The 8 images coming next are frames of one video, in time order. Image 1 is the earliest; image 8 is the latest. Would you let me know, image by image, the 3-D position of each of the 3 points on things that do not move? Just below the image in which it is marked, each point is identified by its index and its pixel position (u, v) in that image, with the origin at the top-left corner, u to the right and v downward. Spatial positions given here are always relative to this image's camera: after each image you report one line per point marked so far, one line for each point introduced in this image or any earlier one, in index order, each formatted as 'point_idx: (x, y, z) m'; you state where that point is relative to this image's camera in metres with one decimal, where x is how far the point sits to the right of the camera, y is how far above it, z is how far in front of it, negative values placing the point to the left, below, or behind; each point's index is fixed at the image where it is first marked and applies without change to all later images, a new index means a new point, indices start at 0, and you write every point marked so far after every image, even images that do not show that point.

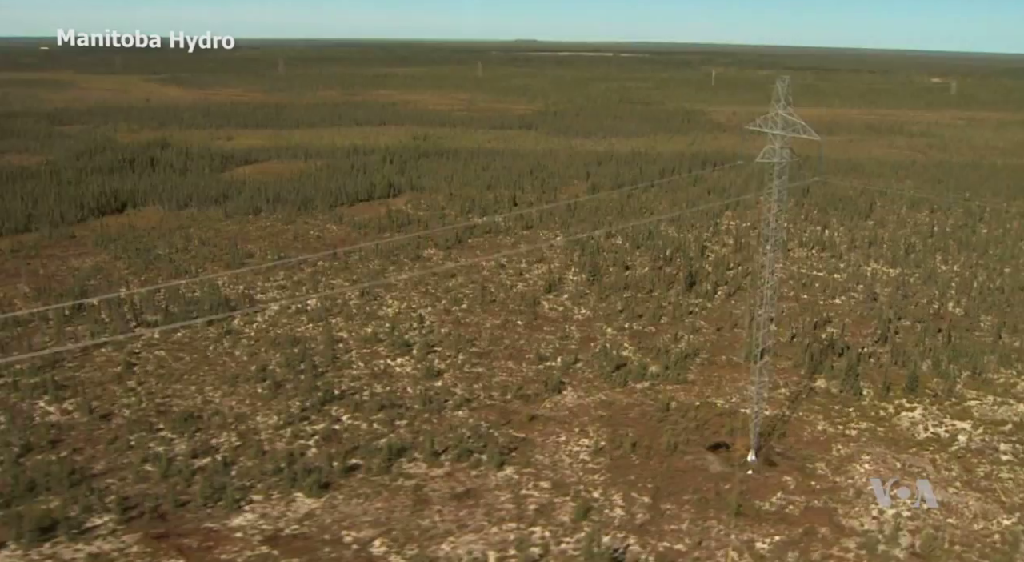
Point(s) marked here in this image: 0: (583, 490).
0: (+1.2, -3.7, +18.3) m
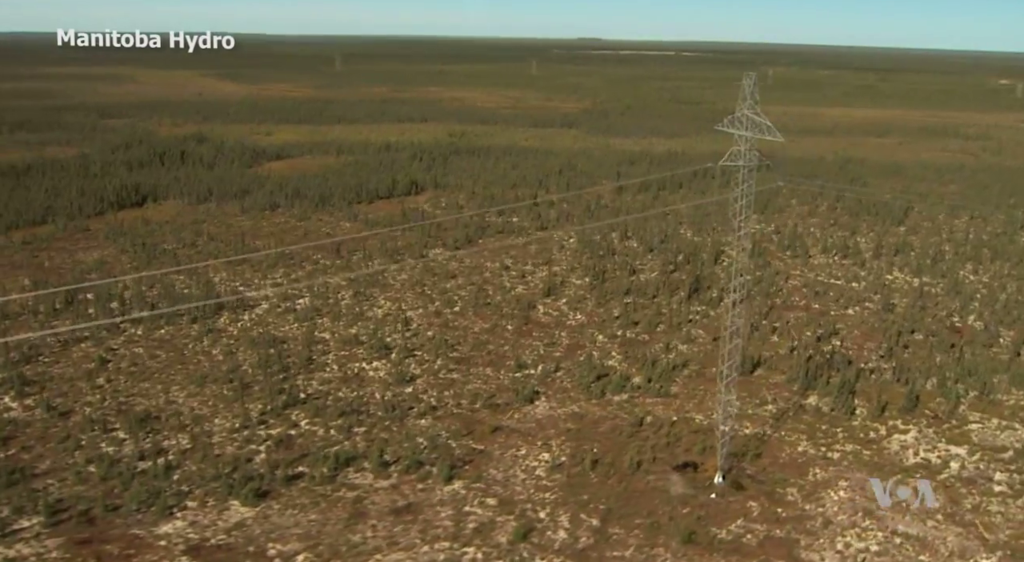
0: (+0.3, -3.8, +17.3) m
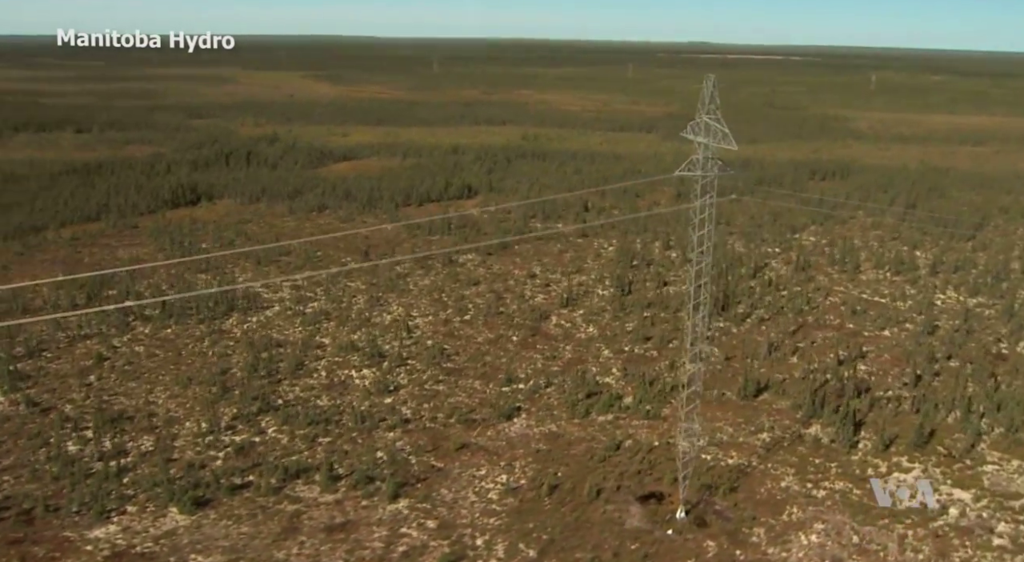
0: (-0.7, -4.0, +16.4) m
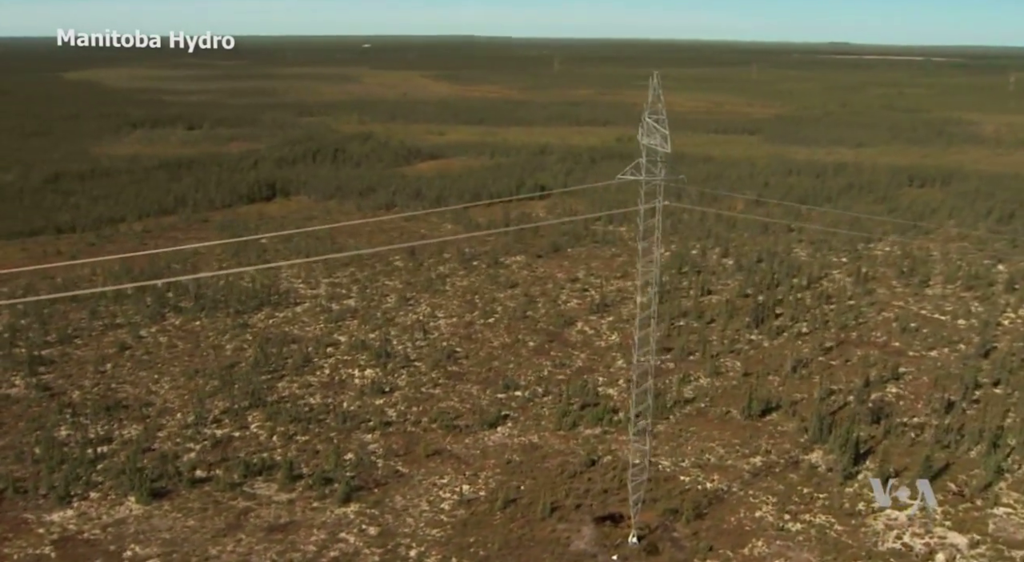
0: (-1.6, -4.0, +15.9) m
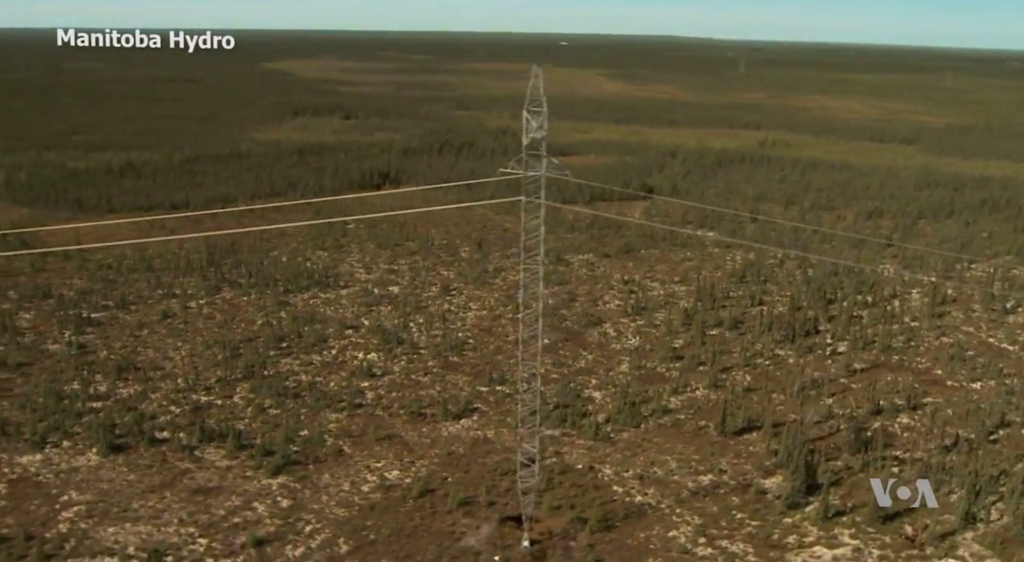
0: (-3.2, -3.7, +16.2) m
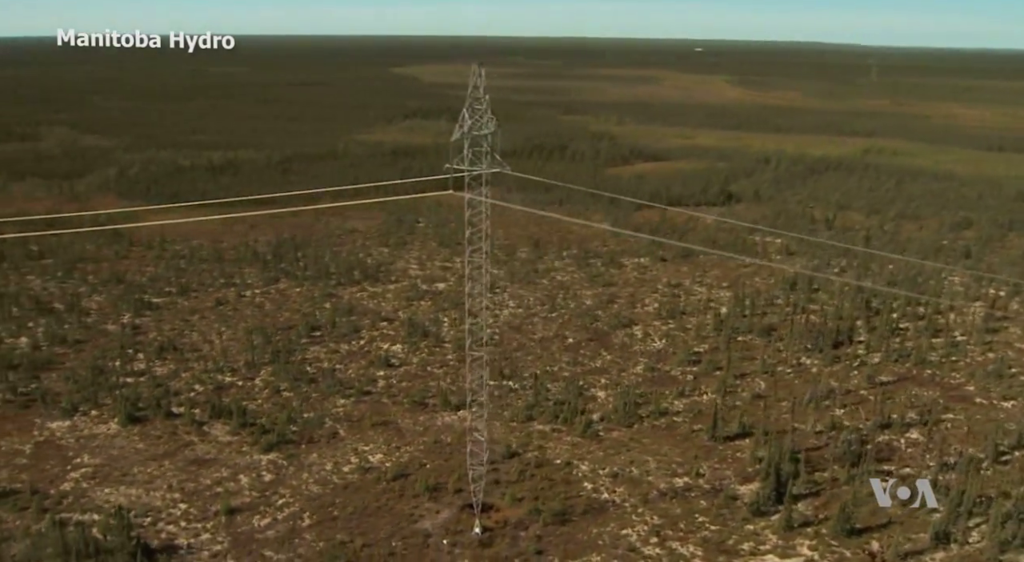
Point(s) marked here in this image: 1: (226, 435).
0: (-3.8, -3.5, +17.2) m
1: (-5.3, -2.9, +19.3) m
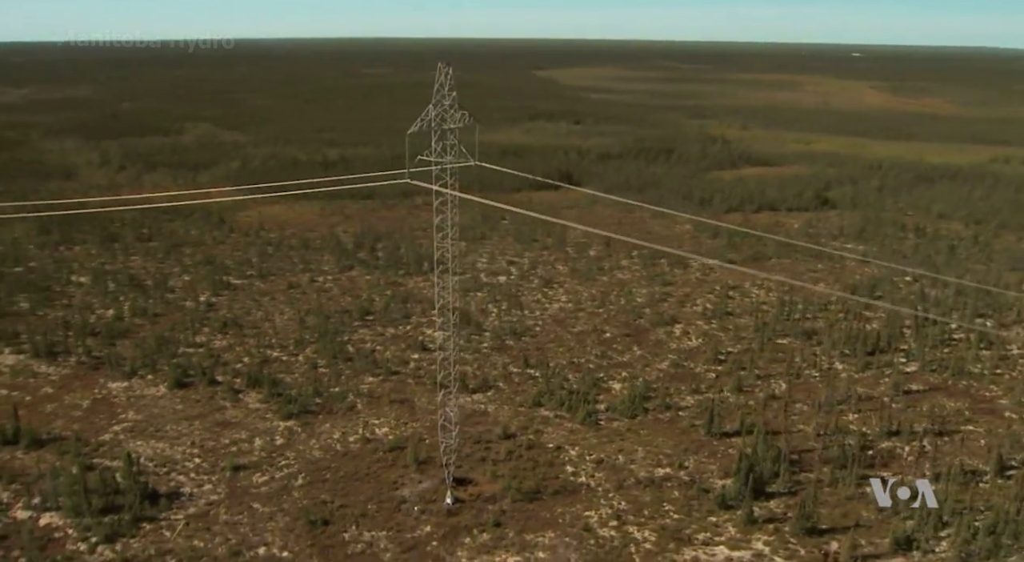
0: (-4.0, -3.2, +18.7) m
1: (-5.1, -2.5, +21.0) m
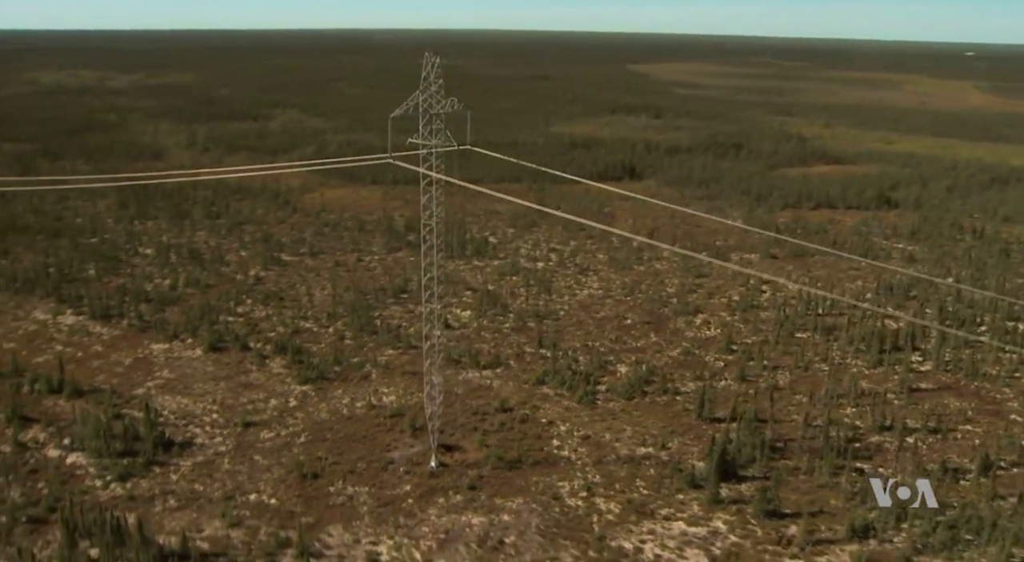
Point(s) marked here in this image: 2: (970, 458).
0: (-4.1, -2.6, +20.0) m
1: (-4.9, -1.9, +22.5) m
2: (+8.0, -3.0, +18.3) m
